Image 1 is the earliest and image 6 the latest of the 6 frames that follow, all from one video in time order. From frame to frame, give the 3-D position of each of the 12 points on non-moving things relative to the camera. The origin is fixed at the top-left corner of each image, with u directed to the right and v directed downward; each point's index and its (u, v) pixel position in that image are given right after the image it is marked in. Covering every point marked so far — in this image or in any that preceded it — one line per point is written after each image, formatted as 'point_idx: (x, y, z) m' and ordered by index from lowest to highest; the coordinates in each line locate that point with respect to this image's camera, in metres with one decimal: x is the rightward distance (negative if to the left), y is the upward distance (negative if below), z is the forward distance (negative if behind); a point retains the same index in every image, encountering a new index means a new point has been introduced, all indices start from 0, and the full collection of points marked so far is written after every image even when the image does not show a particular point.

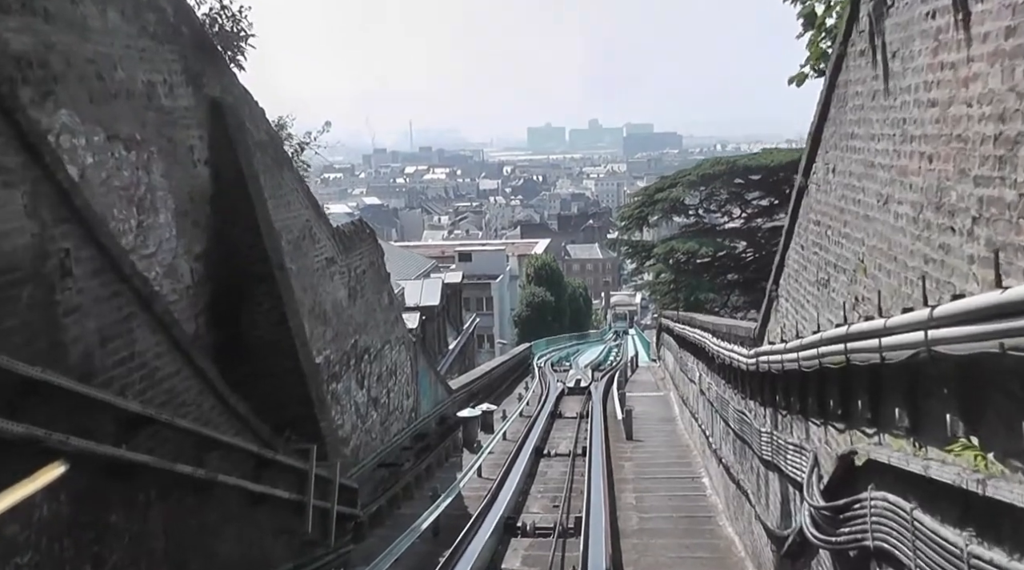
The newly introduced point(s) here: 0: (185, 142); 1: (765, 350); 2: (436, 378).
0: (-2.2, +1.0, +6.6) m
1: (+1.9, -0.5, +7.1) m
2: (-1.3, -1.6, +16.6) m
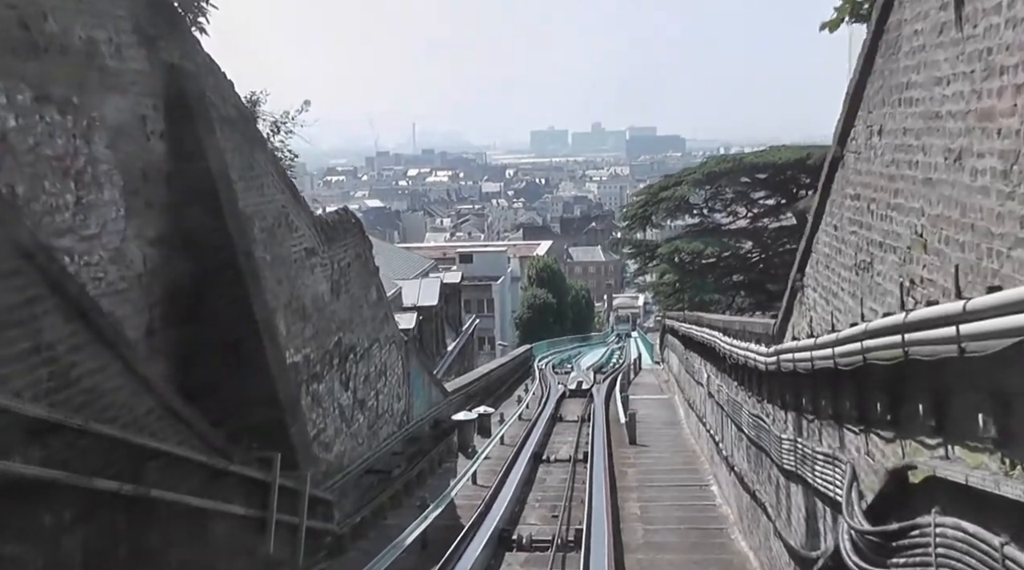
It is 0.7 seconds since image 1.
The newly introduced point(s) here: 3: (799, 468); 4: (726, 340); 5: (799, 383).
0: (-2.3, +1.1, +5.8) m
1: (+1.8, -0.4, +6.3) m
2: (-1.4, -1.6, +15.8) m
3: (+1.9, -1.2, +6.2) m
4: (+2.3, -0.6, +10.5) m
5: (+1.9, -0.7, +6.4) m
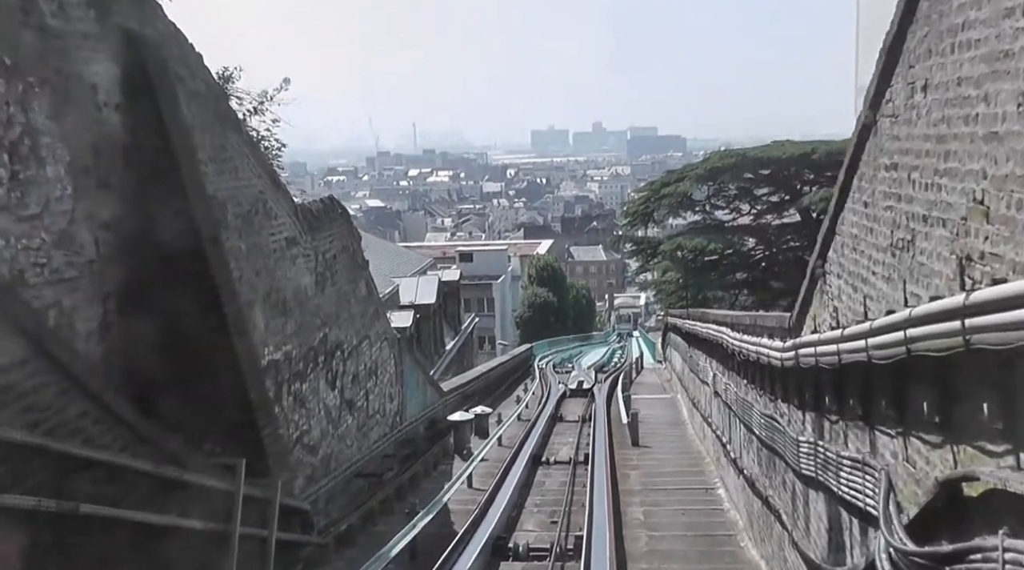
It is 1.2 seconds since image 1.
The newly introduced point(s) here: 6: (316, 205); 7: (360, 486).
0: (-2.3, +1.1, +5.3) m
1: (+1.8, -0.3, +5.7) m
2: (-1.4, -1.5, +15.2) m
3: (+1.8, -1.1, +5.6) m
4: (+2.3, -0.5, +9.9) m
5: (+1.9, -0.6, +5.9) m
6: (-2.0, +0.8, +9.5) m
7: (-1.7, -2.3, +10.8) m
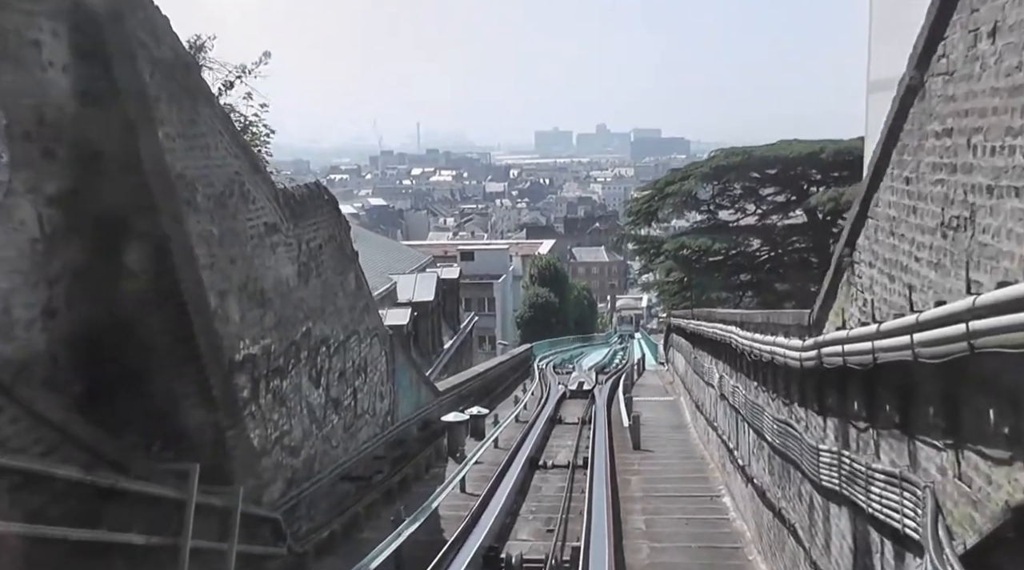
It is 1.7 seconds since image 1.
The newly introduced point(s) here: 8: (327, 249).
0: (-2.4, +1.2, +4.7) m
1: (+1.7, -0.3, +5.2) m
2: (-1.4, -1.4, +14.7) m
3: (+1.8, -1.1, +5.0) m
4: (+2.2, -0.5, +9.4) m
5: (+1.8, -0.5, +5.3) m
6: (-2.0, +0.9, +9.0) m
7: (-1.8, -2.2, +10.3) m
8: (-1.8, +0.4, +9.5) m
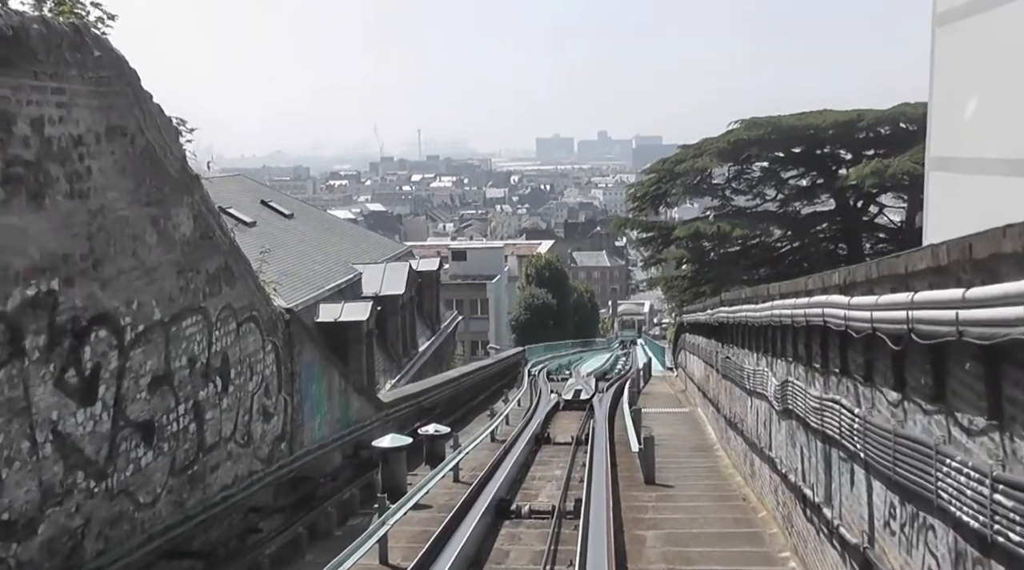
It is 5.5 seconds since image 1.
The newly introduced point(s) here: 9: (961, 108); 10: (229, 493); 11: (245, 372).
0: (-2.8, +1.6, +0.5) m
1: (+1.3, +0.1, +1.0) m
2: (-1.8, -1.1, +10.5) m
3: (+1.3, -0.7, +0.8) m
4: (+1.8, -0.1, +5.2) m
5: (+1.4, -0.1, +1.1) m
6: (-2.4, +1.3, +4.8) m
7: (-2.2, -1.8, +6.1) m
8: (-2.2, +0.7, +5.3) m
9: (+7.2, +2.9, +15.4) m
10: (-2.1, -1.6, +7.2) m
11: (-2.1, -0.7, +7.6) m
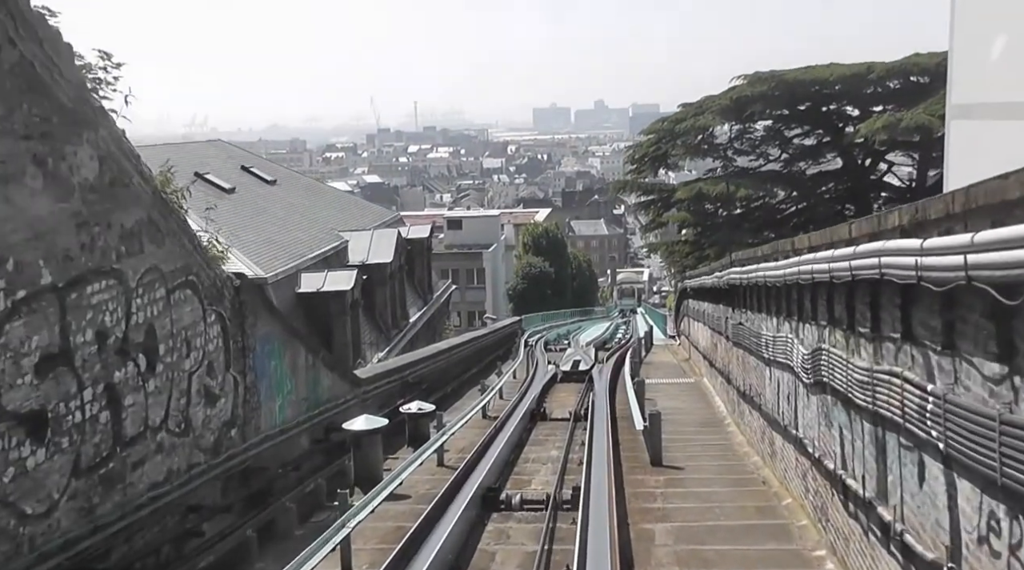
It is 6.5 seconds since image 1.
0: (-2.9, +1.7, -0.7) m
1: (+1.2, +0.2, -0.2) m
2: (-1.9, -0.7, +9.3) m
3: (+1.2, -0.6, -0.3) m
4: (+1.7, +0.1, +4.0) m
5: (+1.3, 0.0, -0.1) m
6: (-2.5, +1.4, +3.5) m
7: (-2.3, -1.6, +4.9) m
8: (-2.4, +0.9, +4.1) m
9: (+7.0, +3.5, +14.1) m
10: (-2.2, -1.3, +6.0) m
11: (-2.2, -0.4, +6.4) m
